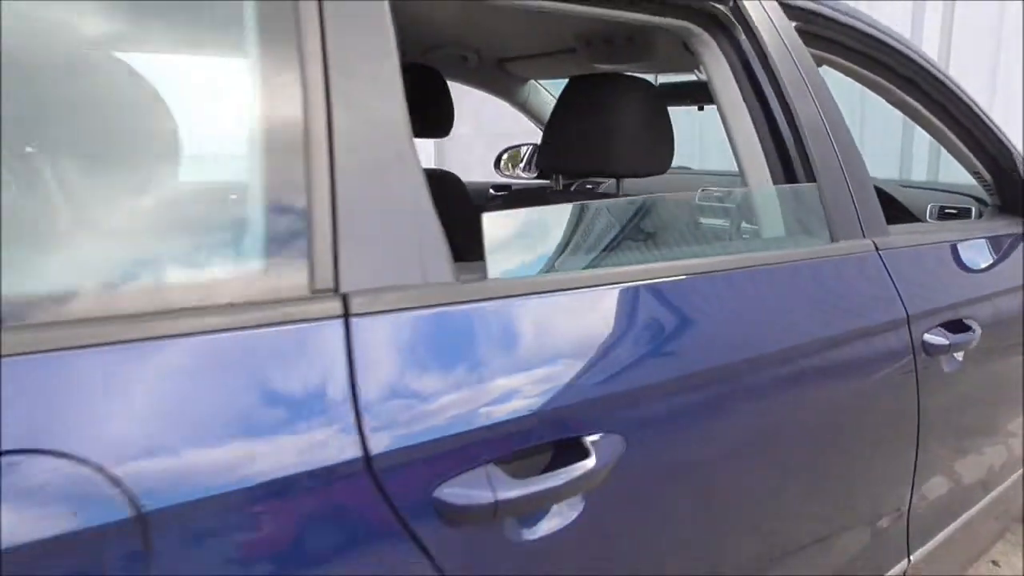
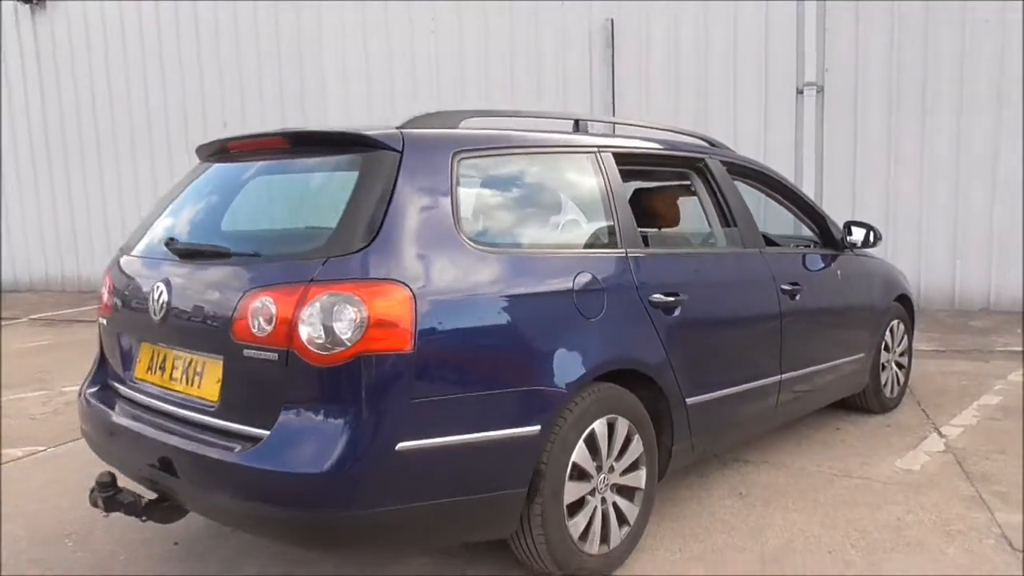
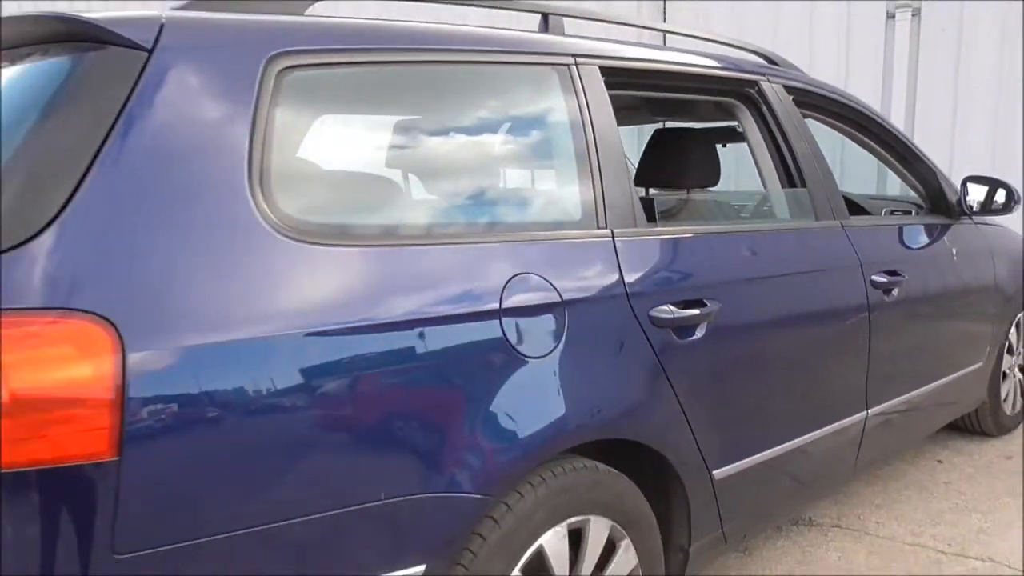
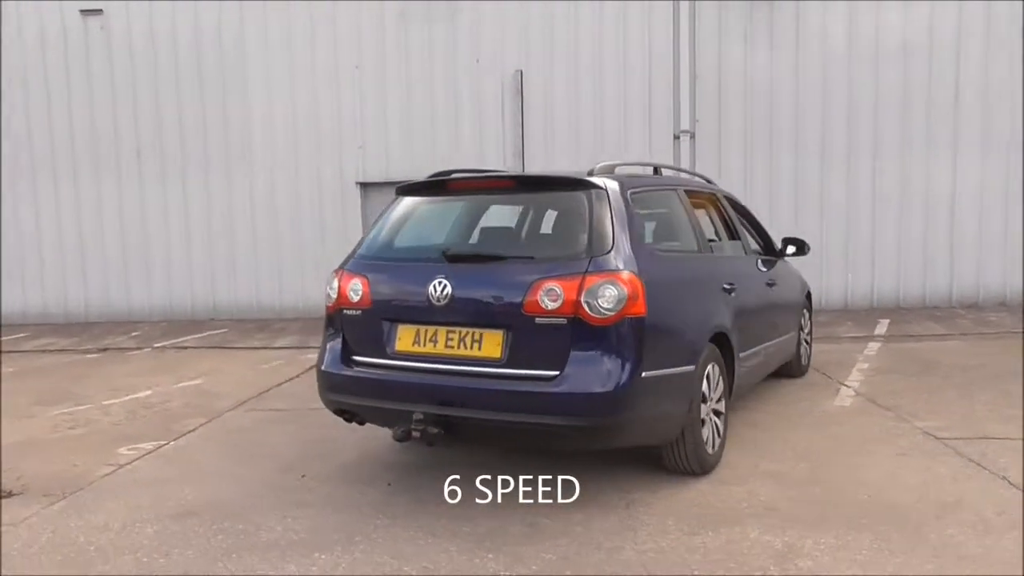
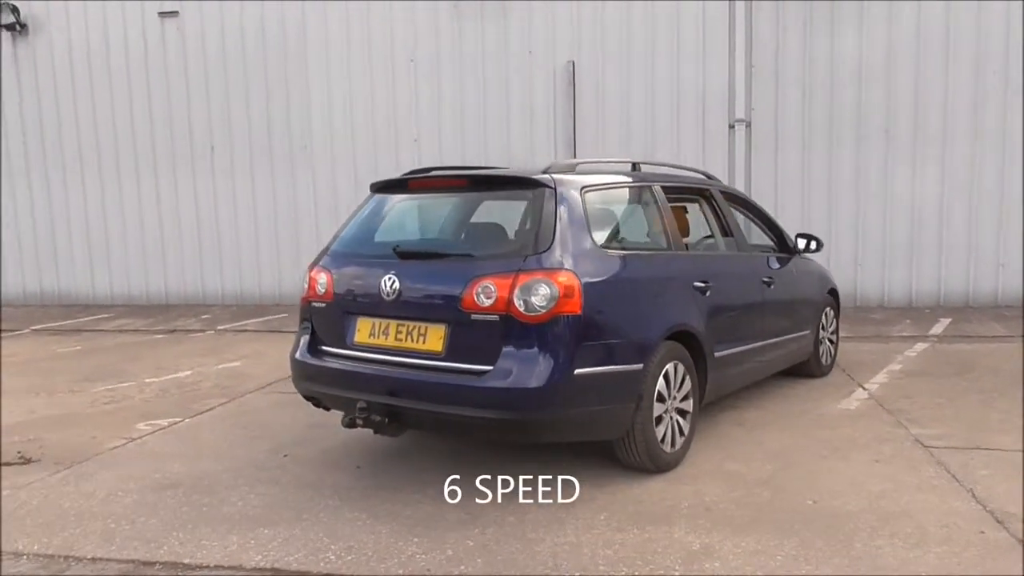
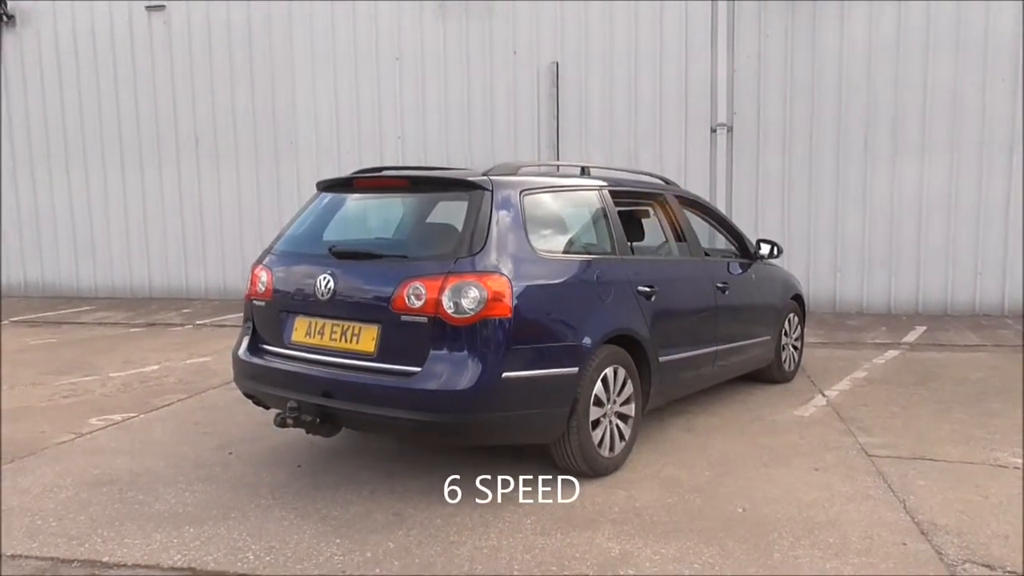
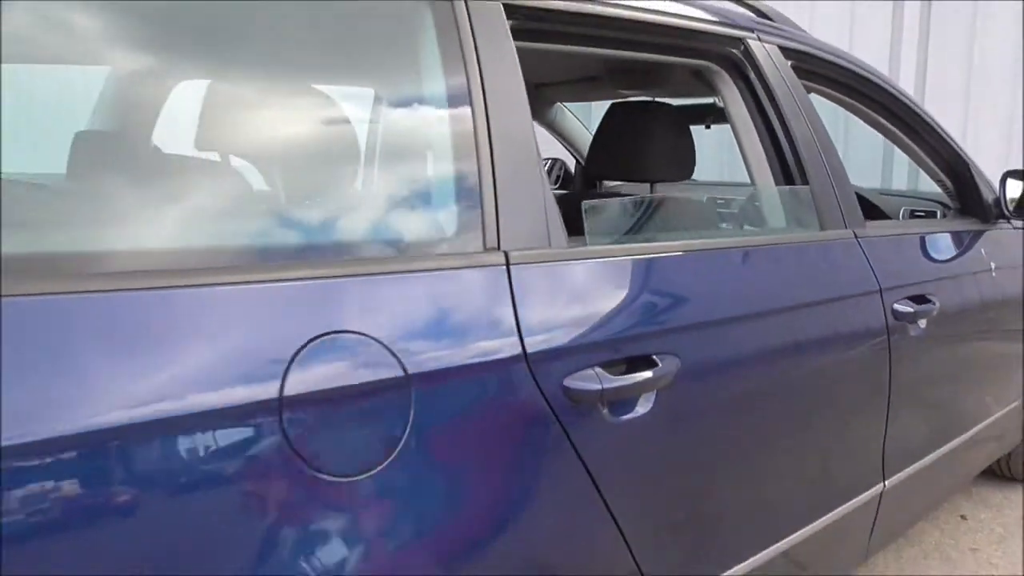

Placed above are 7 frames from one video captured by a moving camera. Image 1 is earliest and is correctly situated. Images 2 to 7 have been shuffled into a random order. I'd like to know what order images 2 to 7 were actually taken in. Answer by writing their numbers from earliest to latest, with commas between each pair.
7, 3, 2, 6, 5, 4
